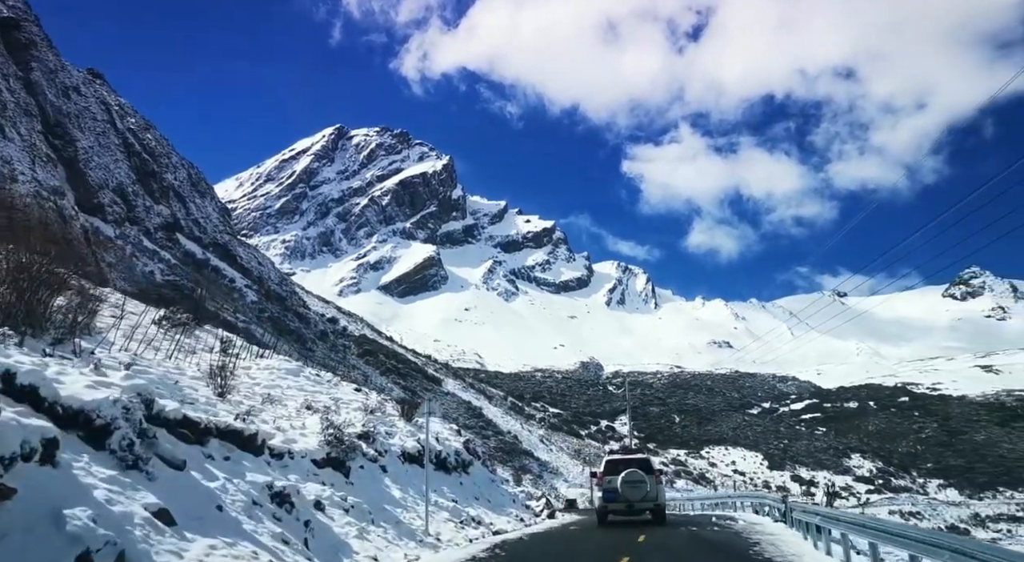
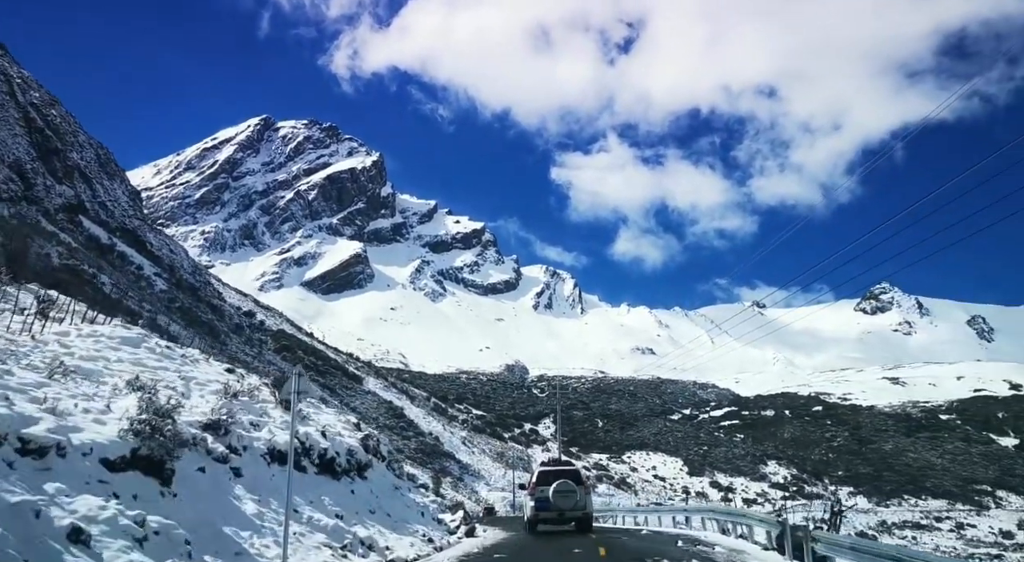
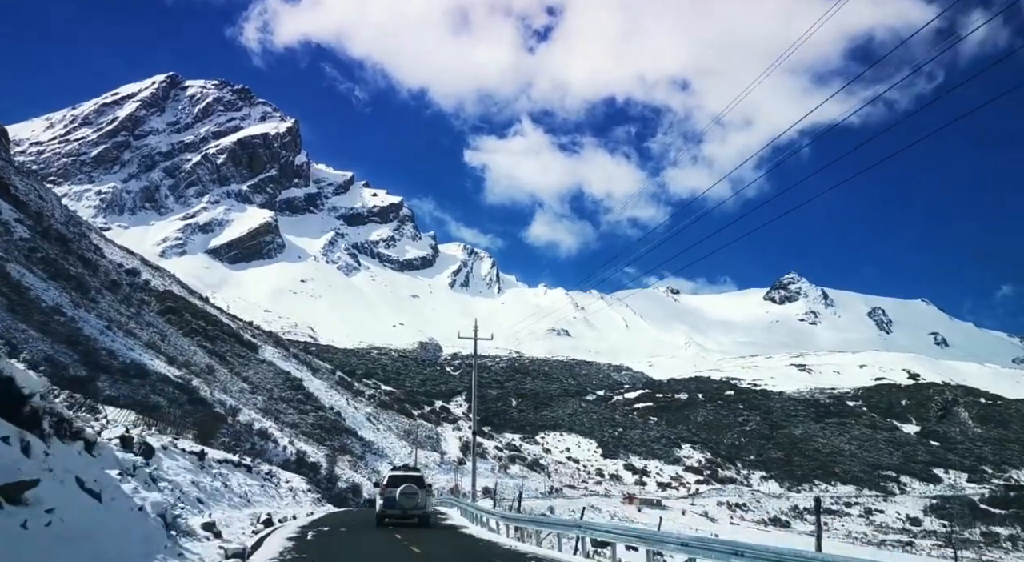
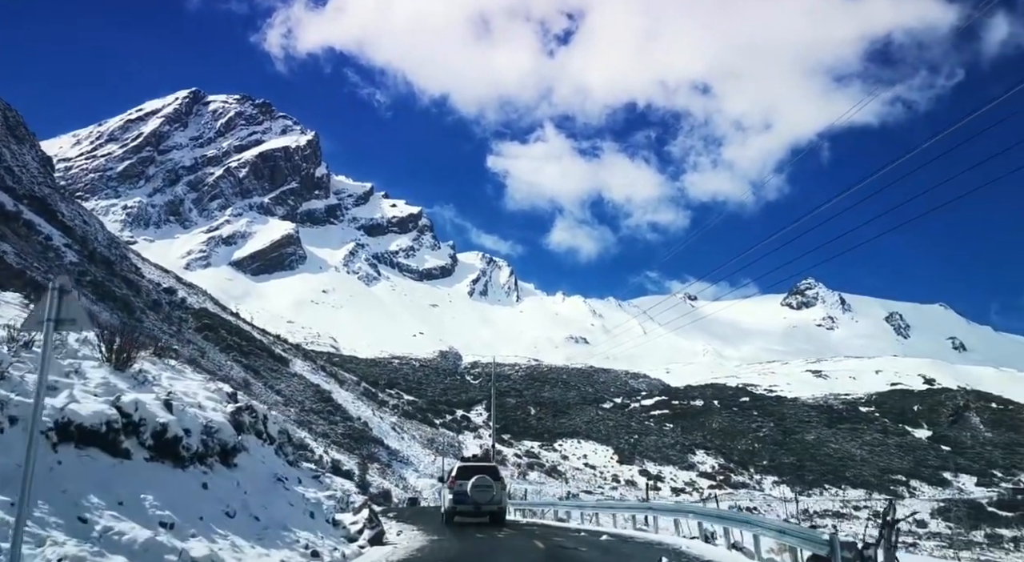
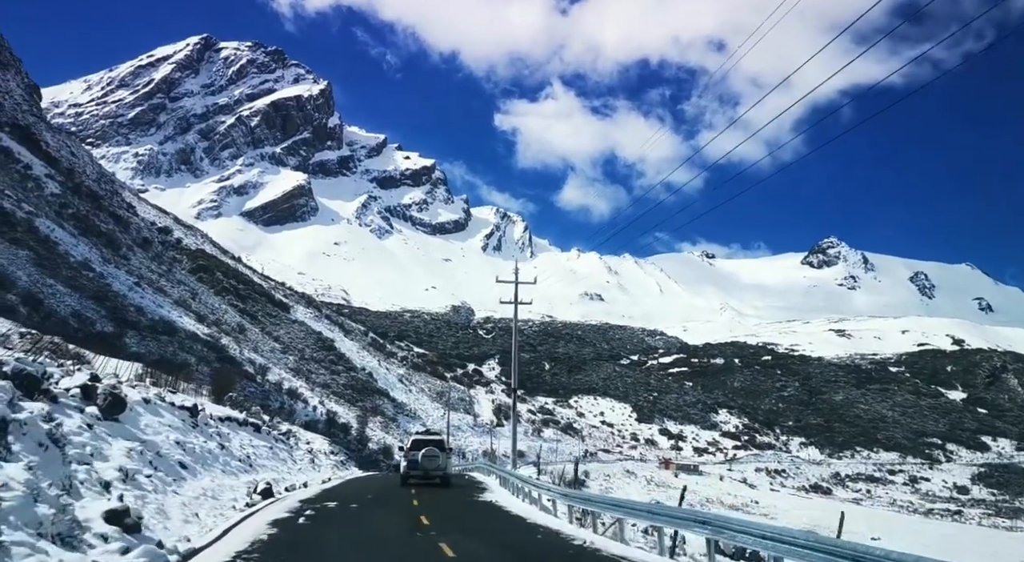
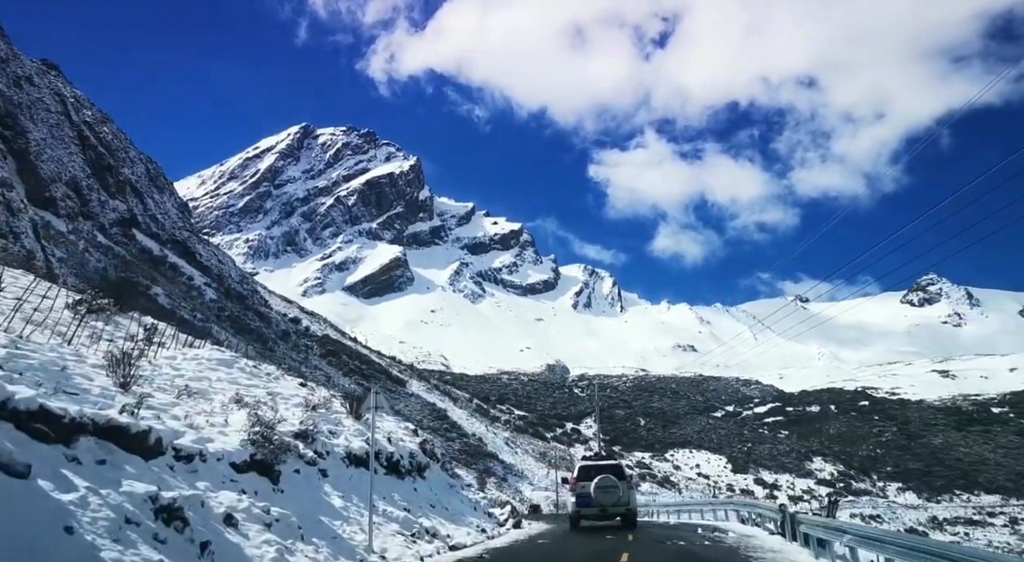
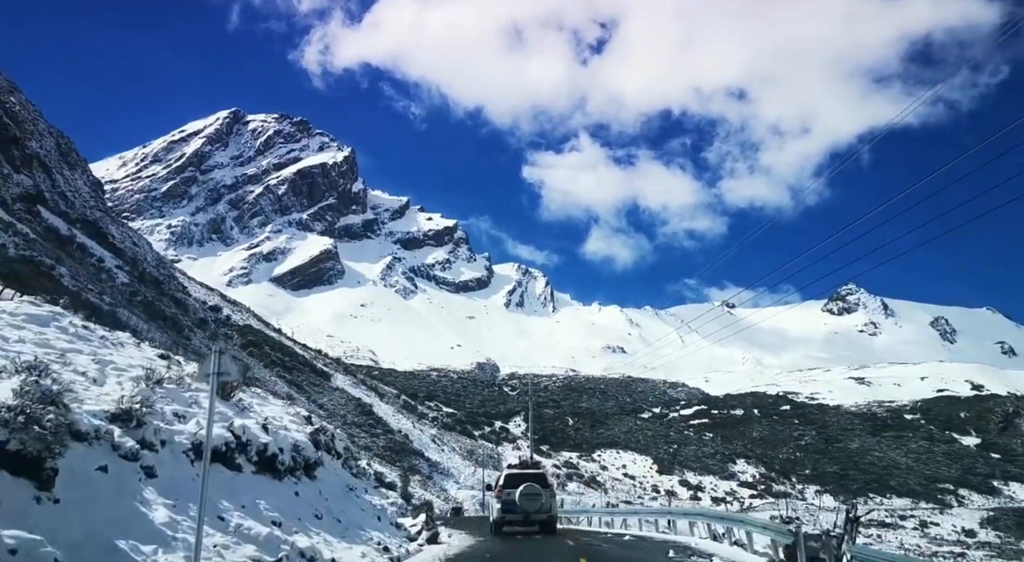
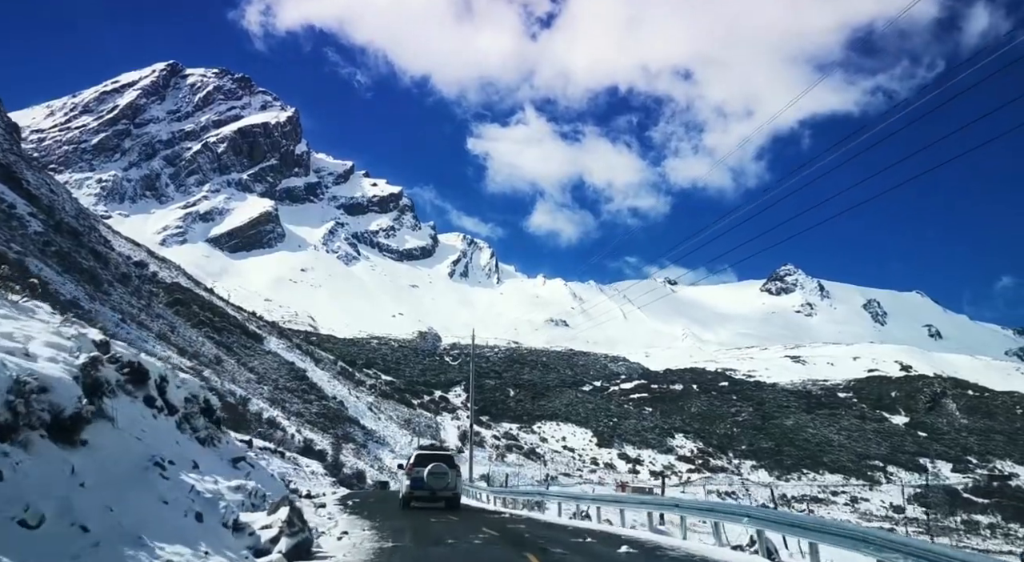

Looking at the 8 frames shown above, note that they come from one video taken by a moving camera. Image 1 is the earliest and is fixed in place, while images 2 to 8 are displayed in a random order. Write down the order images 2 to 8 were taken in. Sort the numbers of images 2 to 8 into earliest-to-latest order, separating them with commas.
6, 2, 7, 4, 8, 3, 5
